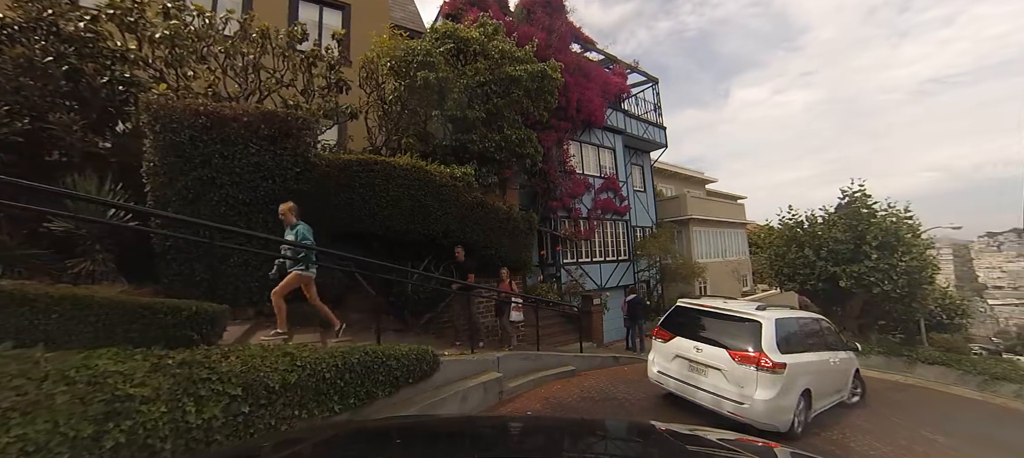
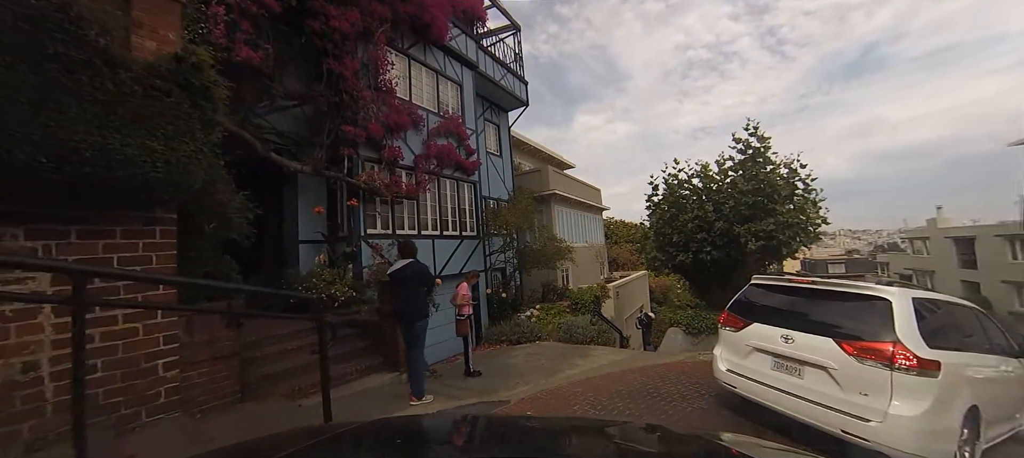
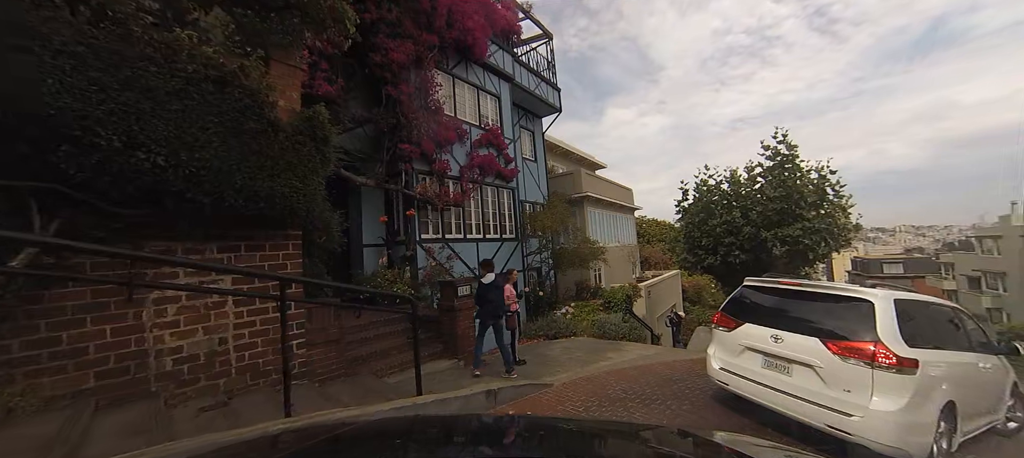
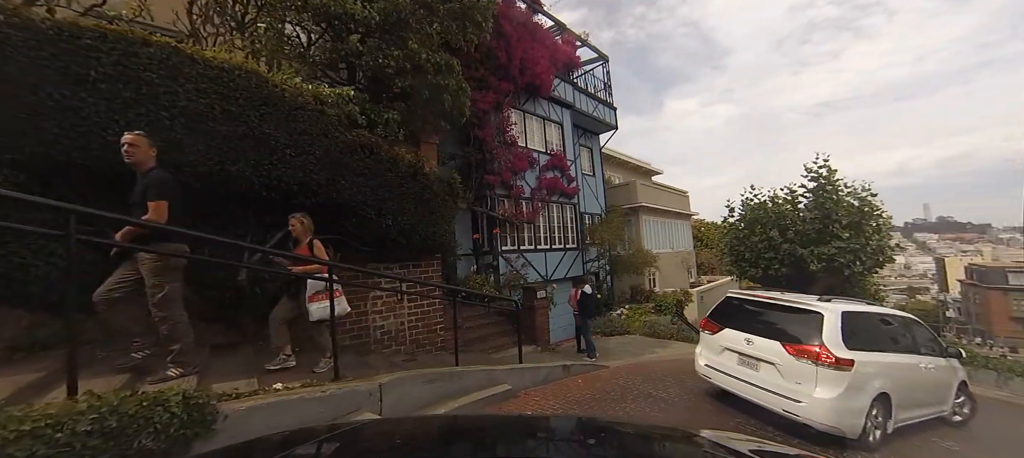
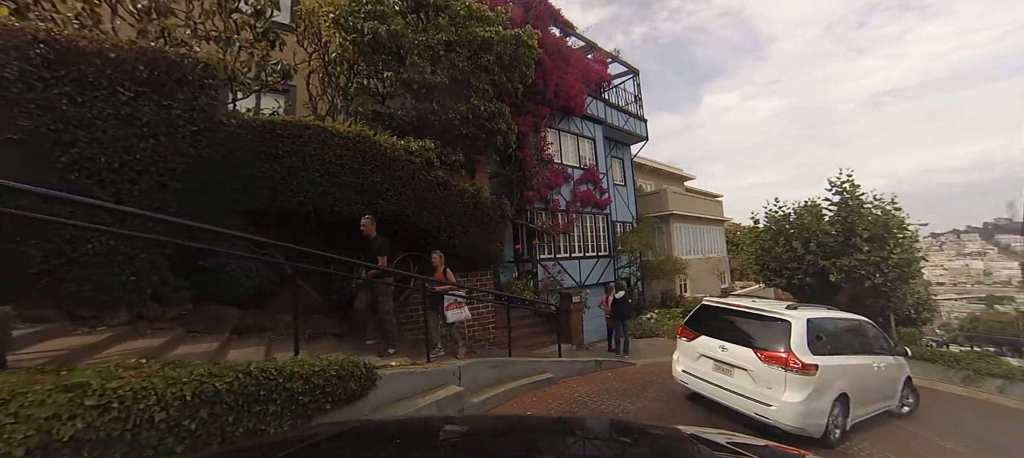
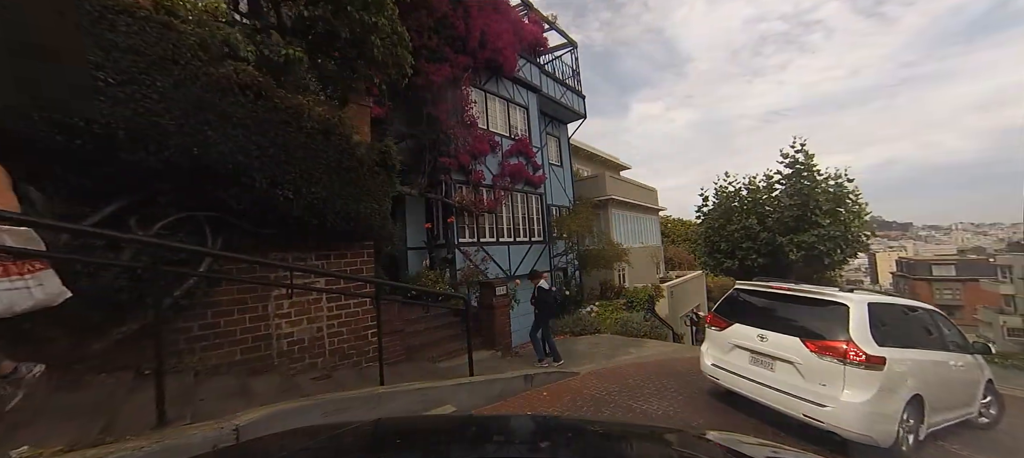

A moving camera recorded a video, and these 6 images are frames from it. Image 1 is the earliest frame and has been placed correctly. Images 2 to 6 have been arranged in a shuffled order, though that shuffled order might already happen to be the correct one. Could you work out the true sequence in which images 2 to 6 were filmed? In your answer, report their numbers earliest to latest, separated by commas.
5, 4, 6, 3, 2
